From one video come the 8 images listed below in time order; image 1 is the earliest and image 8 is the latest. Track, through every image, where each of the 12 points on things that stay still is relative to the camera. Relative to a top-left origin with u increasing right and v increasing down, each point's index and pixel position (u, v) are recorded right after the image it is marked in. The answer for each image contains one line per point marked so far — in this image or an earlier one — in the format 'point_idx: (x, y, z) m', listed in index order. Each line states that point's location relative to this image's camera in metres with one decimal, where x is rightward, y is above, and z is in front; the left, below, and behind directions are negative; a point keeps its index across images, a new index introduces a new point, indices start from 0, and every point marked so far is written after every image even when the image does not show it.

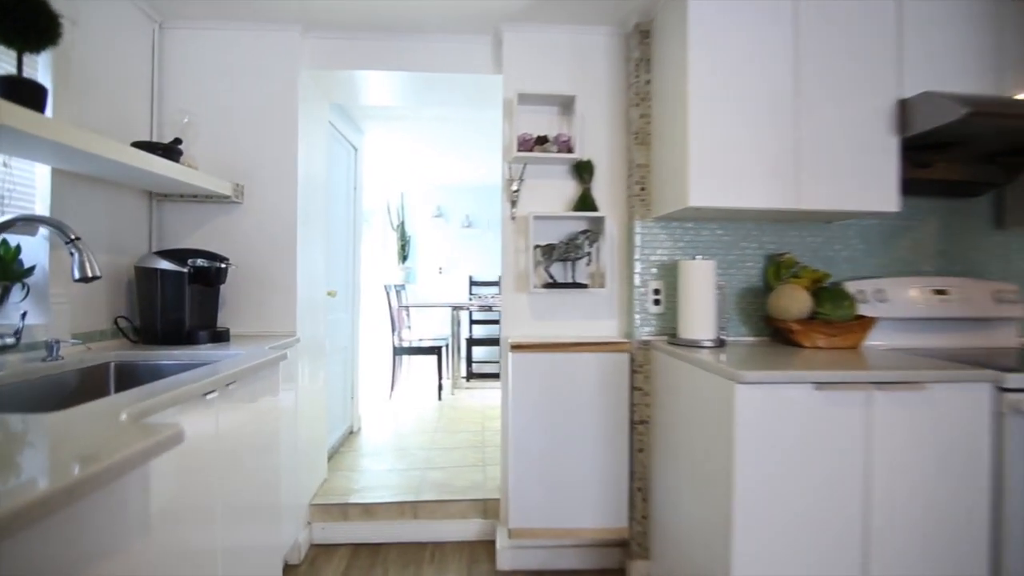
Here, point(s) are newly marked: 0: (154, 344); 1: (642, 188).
0: (-1.2, -0.2, +1.7) m
1: (+0.5, +0.4, +1.9) m
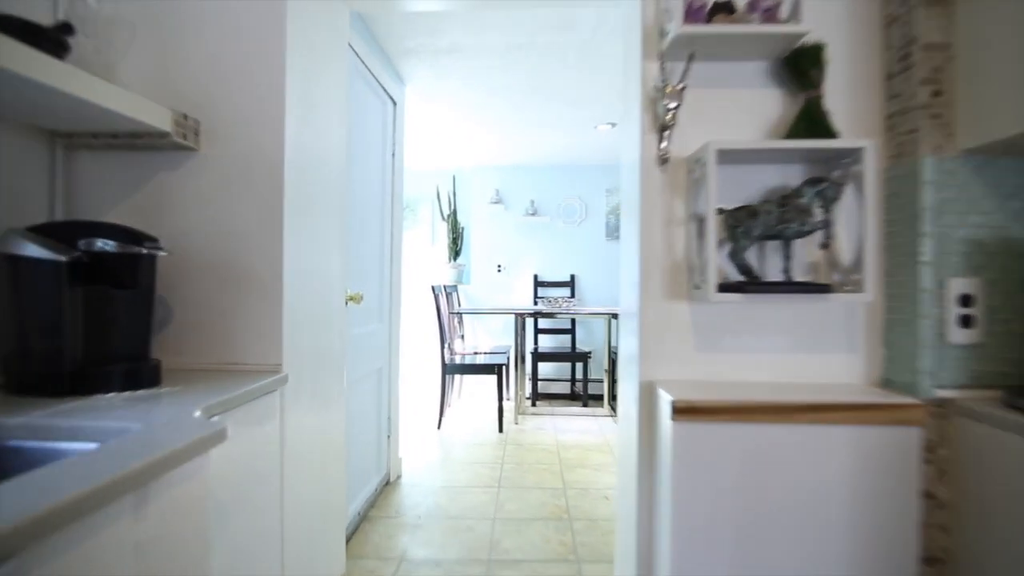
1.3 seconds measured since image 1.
0: (-0.9, -0.2, +0.9) m
1: (+0.8, +0.3, +0.9) m
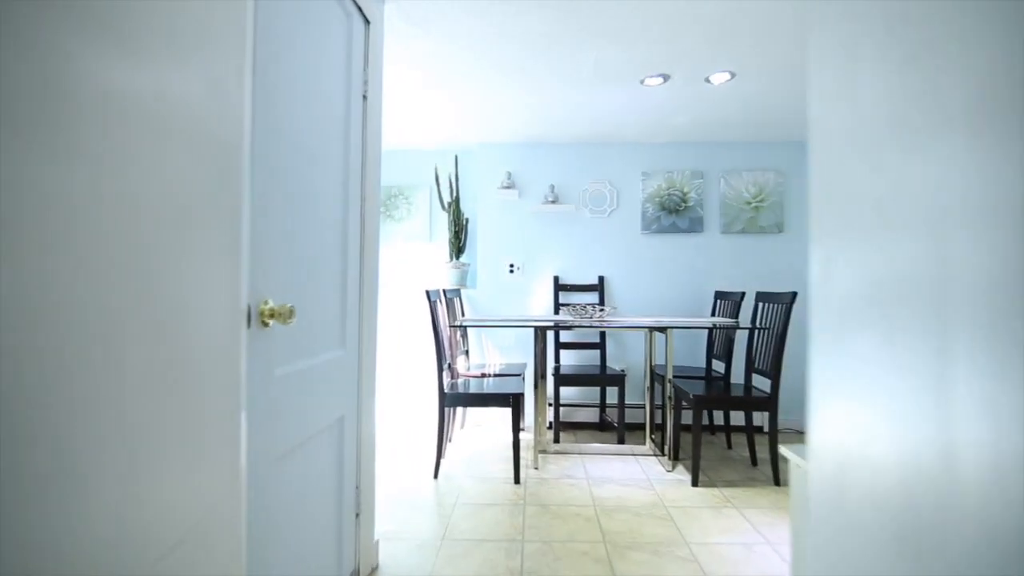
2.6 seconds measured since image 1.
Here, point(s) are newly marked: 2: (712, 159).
0: (-0.8, -0.2, +0.2) m
1: (+0.8, +0.3, +0.2) m
2: (+1.3, +0.8, +3.4) m
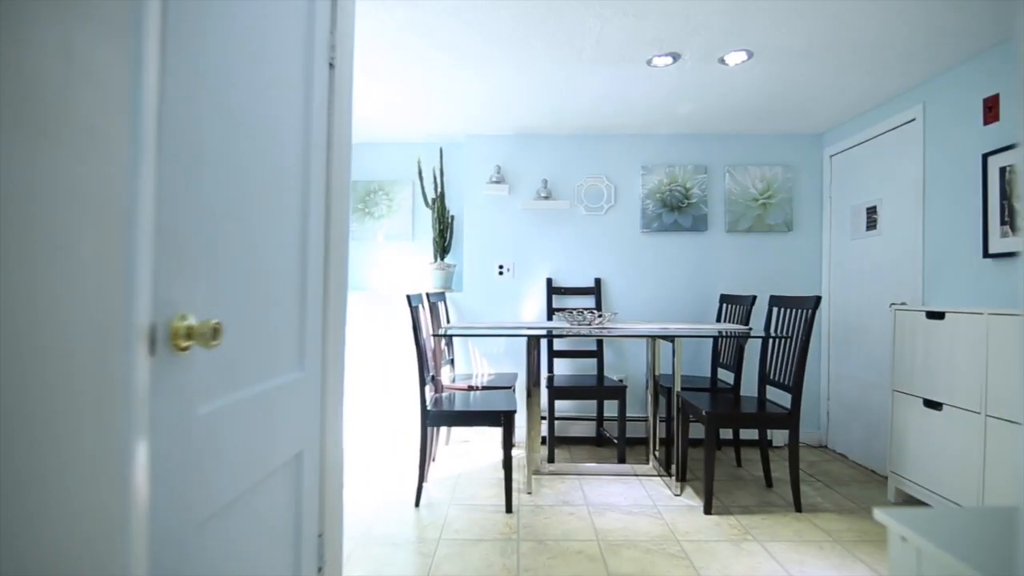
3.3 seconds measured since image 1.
0: (-0.8, -0.2, -0.1) m
1: (+0.9, +0.3, -0.1) m
2: (+1.2, +0.8, +3.1) m
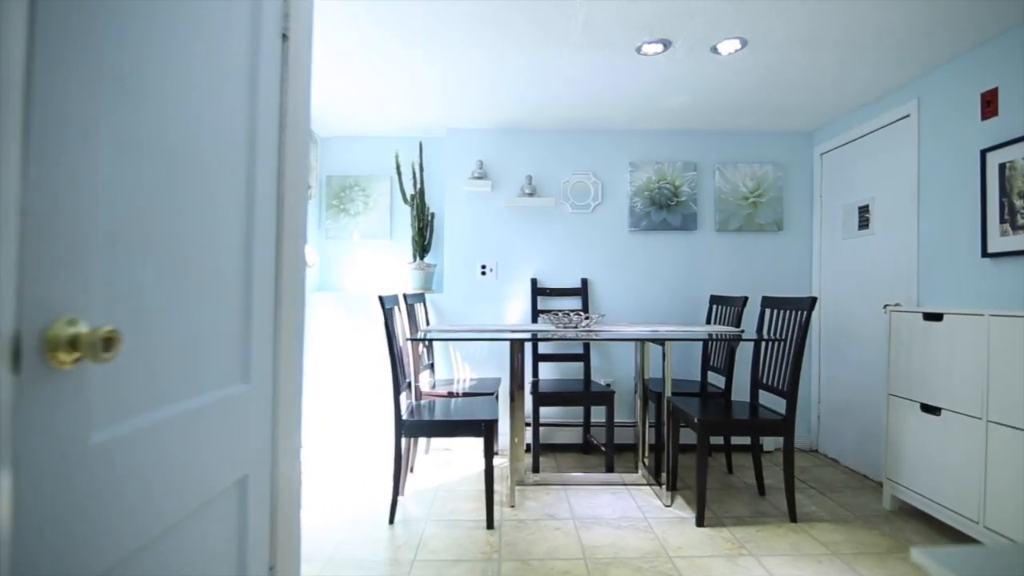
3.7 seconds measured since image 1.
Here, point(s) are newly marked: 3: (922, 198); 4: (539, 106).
0: (-0.8, -0.2, -0.2) m
1: (+0.8, +0.3, -0.2) m
2: (+1.1, +0.8, +3.0) m
3: (+1.8, +0.4, +2.3) m
4: (+0.1, +0.9, +2.7) m
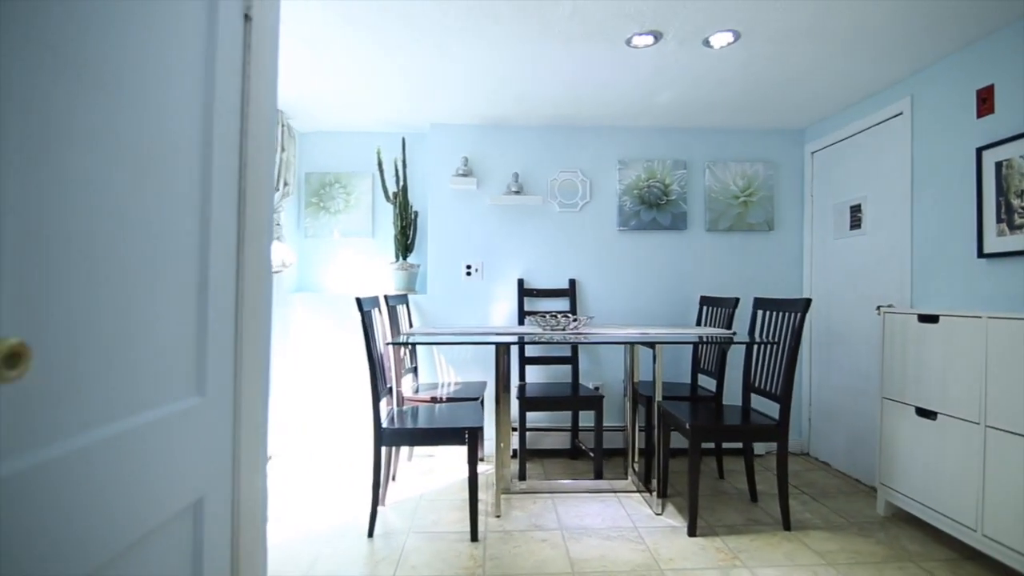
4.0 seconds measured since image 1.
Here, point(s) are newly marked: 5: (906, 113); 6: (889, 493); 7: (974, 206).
0: (-0.8, -0.2, -0.3) m
1: (+0.8, +0.3, -0.2) m
2: (+1.0, +0.8, +3.0) m
3: (+1.7, +0.4, +2.2) m
4: (+0.1, +0.9, +2.6) m
5: (+1.7, +0.8, +2.3) m
6: (+1.6, -0.9, +2.2) m
7: (+1.7, +0.3, +2.0) m
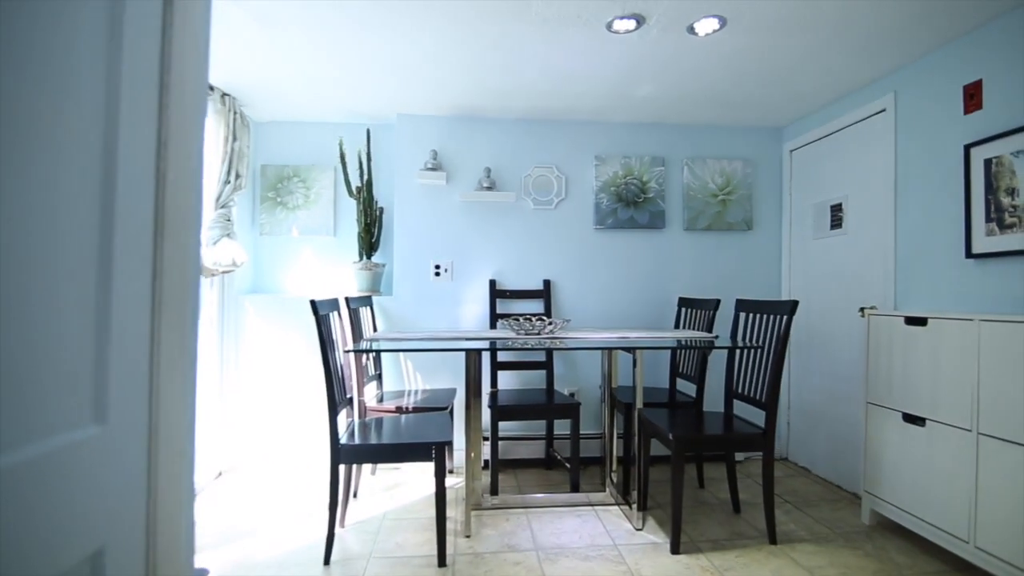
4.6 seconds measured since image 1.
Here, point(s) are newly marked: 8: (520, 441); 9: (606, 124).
0: (-0.8, -0.2, -0.5) m
1: (+0.9, +0.3, -0.3) m
2: (+0.9, +0.8, +2.9) m
3: (+1.6, +0.4, +2.2) m
4: (-0.1, +0.9, +2.4) m
5: (+1.6, +0.8, +2.2) m
6: (+1.5, -0.9, +2.1) m
7: (+1.6, +0.3, +1.9) m
8: (0.0, -0.8, +2.7) m
9: (+0.5, +0.9, +2.8) m
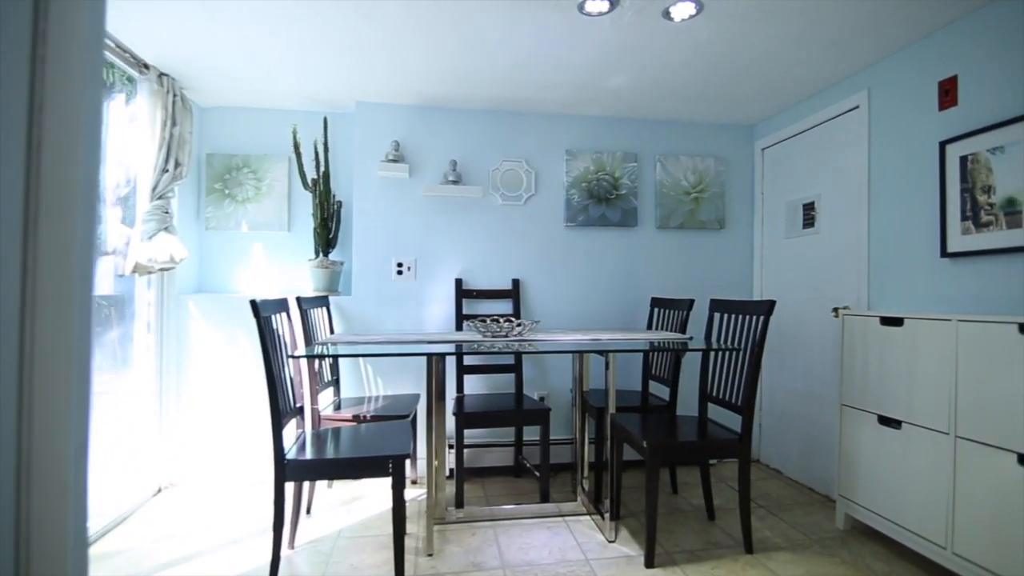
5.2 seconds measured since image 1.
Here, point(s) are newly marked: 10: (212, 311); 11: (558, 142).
0: (-0.8, -0.2, -0.7) m
1: (+0.9, +0.3, -0.4) m
2: (+0.7, +0.8, +2.8) m
3: (+1.5, +0.4, +2.1) m
4: (-0.2, +0.9, +2.3) m
5: (+1.5, +0.8, +2.2) m
6: (+1.3, -0.9, +2.1) m
7: (+1.5, +0.3, +1.9) m
8: (-0.1, -0.8, +2.6) m
9: (+0.3, +0.9, +2.7) m
10: (-1.4, -0.1, +2.4) m
11: (+0.2, +0.8, +2.7) m
